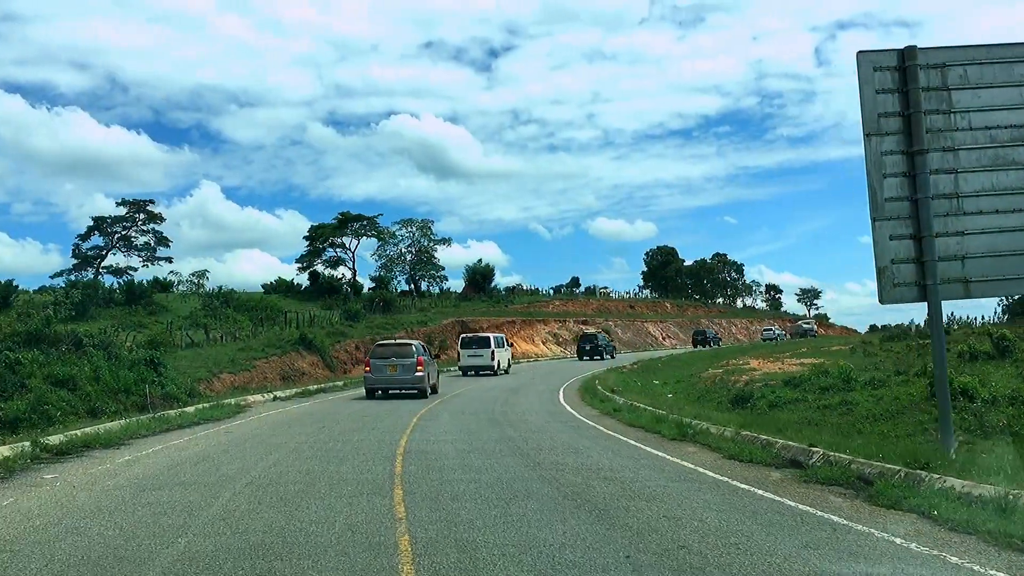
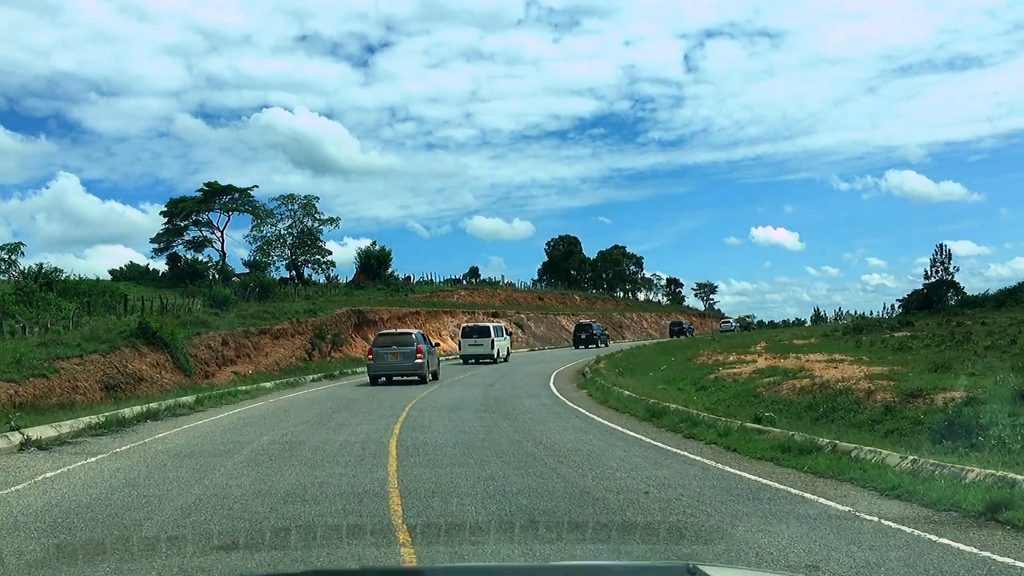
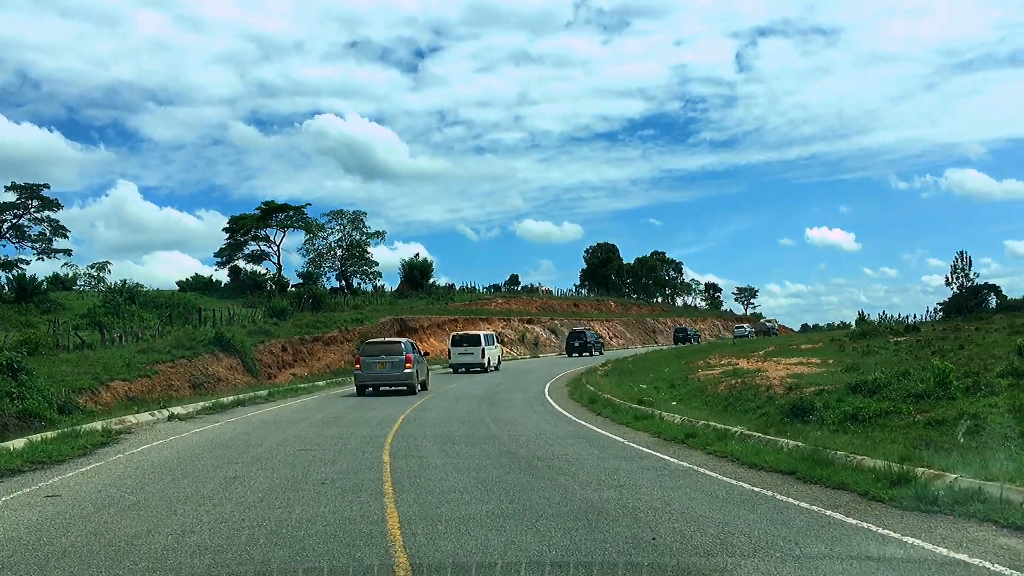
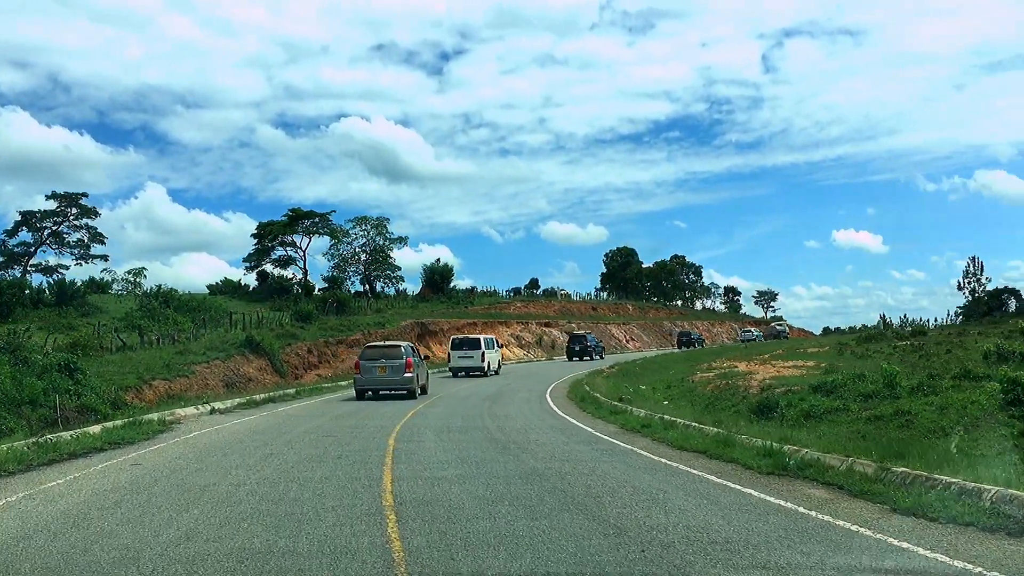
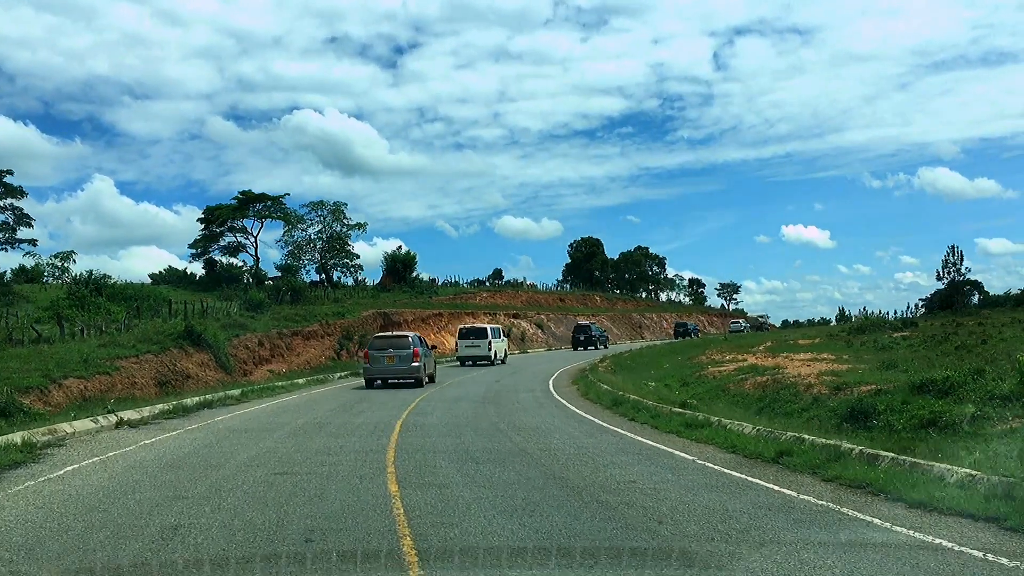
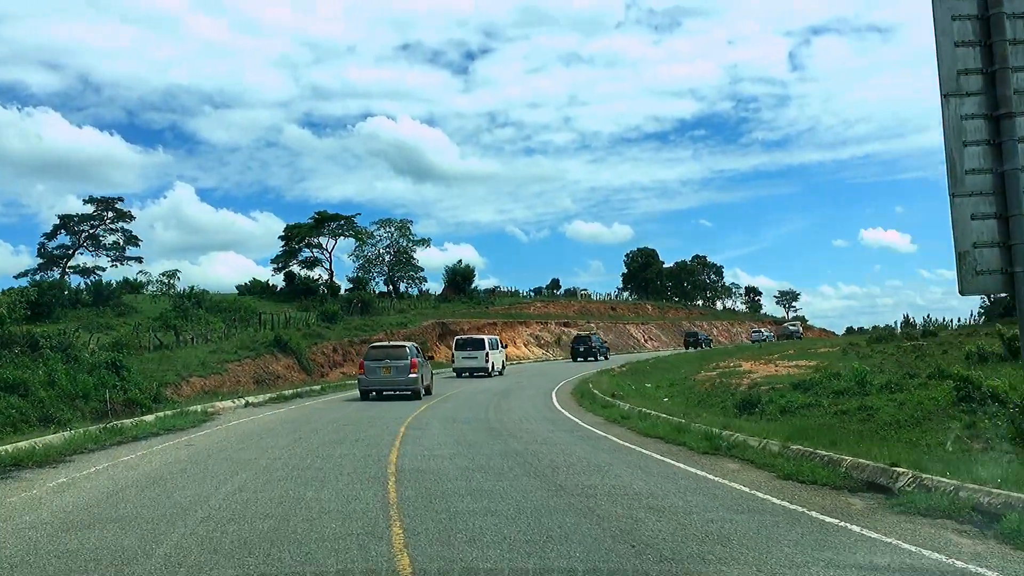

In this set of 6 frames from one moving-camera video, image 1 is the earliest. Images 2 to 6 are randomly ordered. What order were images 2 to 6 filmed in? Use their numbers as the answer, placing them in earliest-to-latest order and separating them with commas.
6, 4, 3, 5, 2
